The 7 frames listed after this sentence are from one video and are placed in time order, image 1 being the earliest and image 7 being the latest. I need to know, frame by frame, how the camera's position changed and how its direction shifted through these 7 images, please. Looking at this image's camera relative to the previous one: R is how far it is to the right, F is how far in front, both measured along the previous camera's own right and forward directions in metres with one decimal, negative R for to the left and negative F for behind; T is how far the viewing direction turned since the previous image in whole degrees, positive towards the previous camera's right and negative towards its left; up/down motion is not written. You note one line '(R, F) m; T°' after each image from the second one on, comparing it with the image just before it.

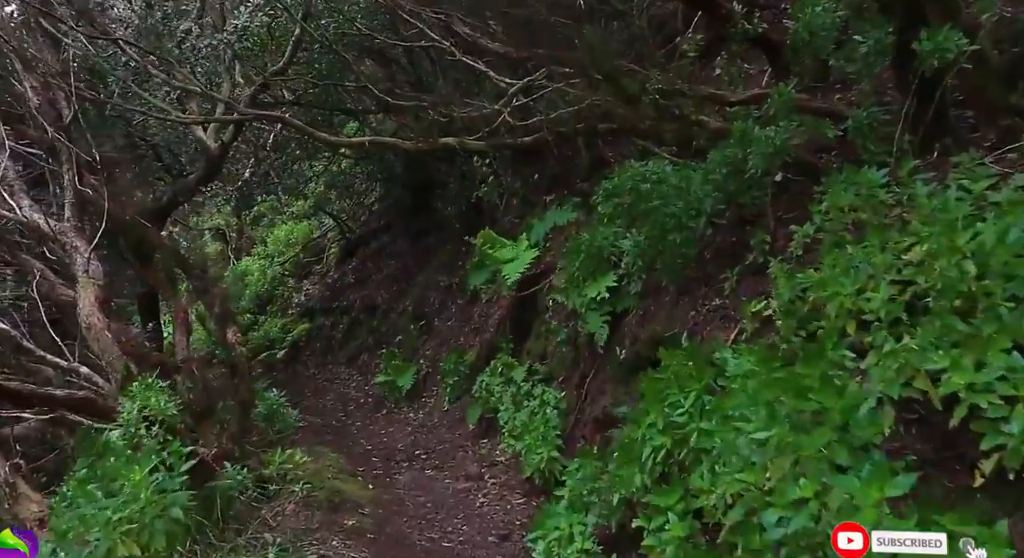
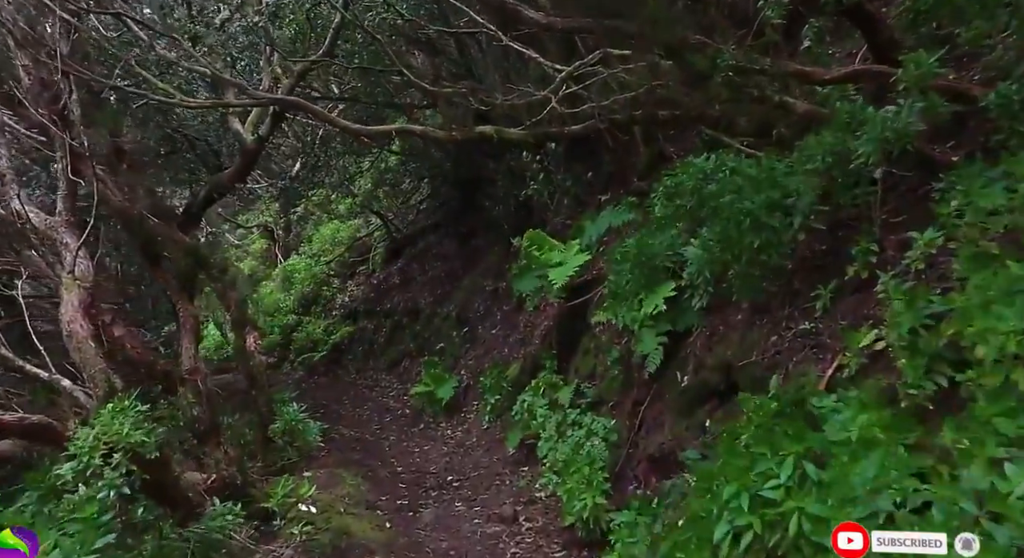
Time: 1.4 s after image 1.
(+0.1, +0.9) m; -4°
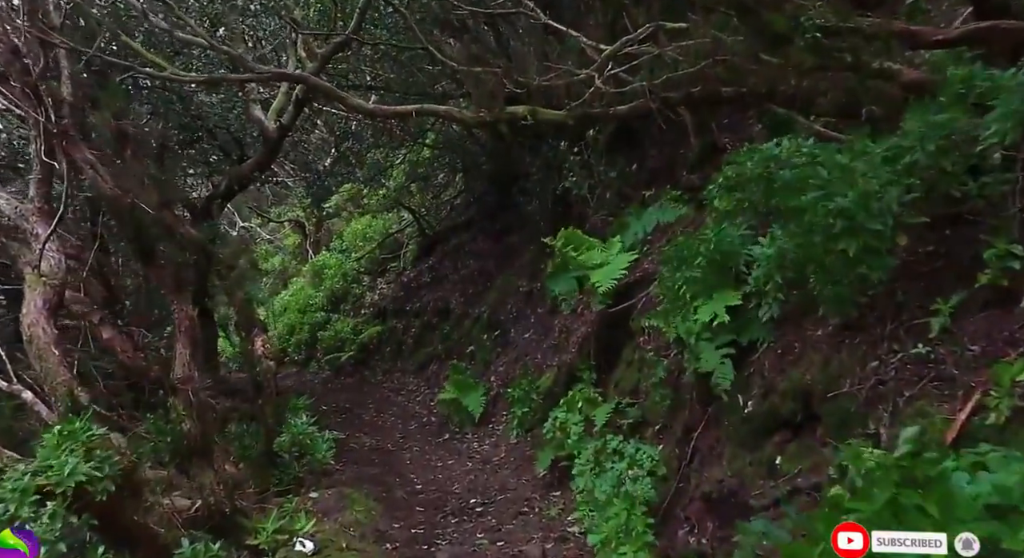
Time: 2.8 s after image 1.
(0.0, +0.8) m; -3°
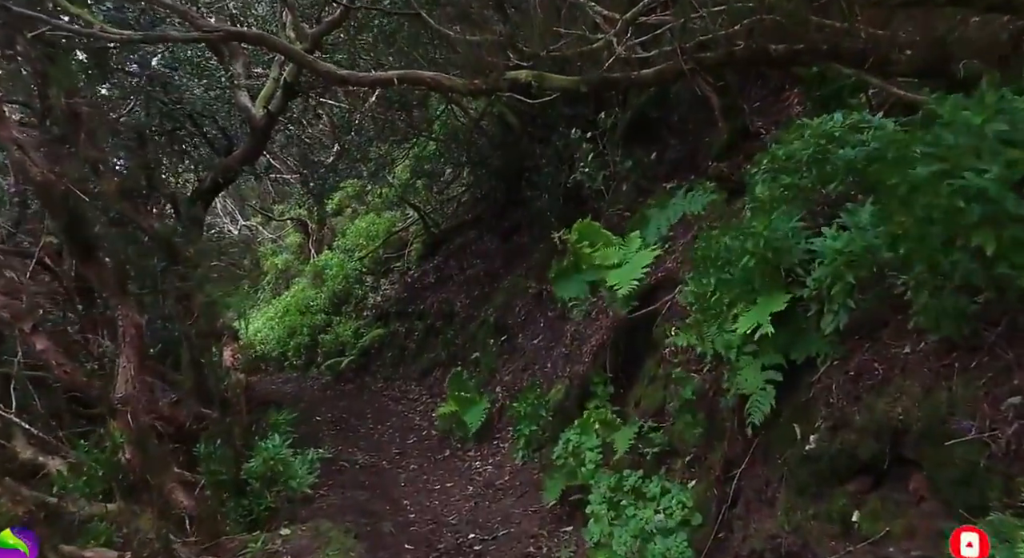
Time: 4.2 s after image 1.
(+0.1, +0.9) m; -1°
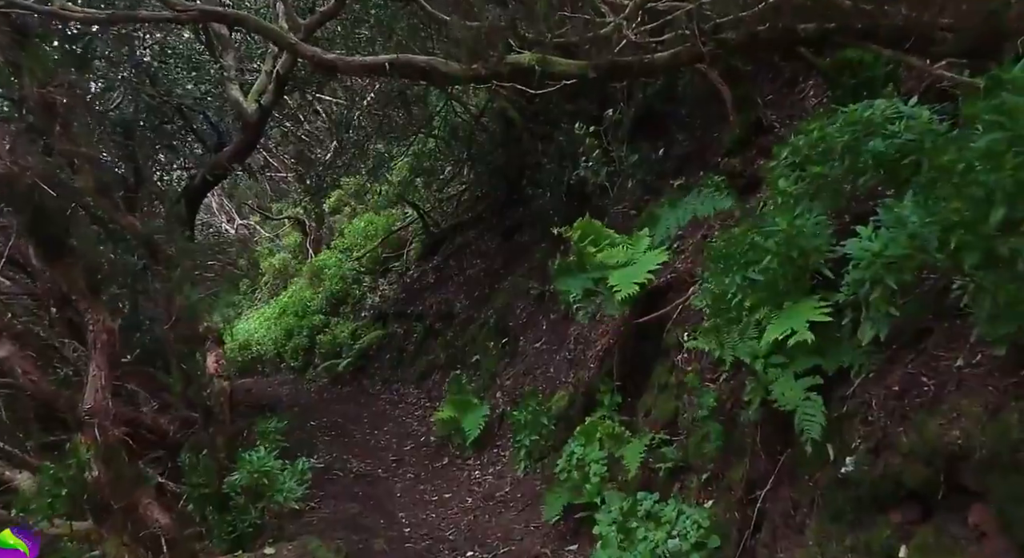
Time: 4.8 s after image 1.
(0.0, +0.4) m; 0°
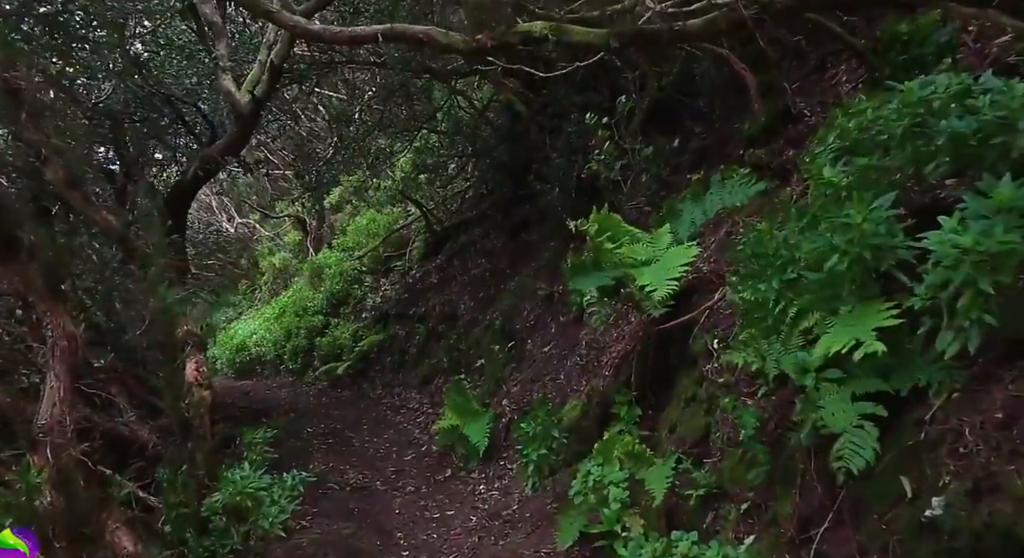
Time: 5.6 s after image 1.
(0.0, +0.5) m; 0°
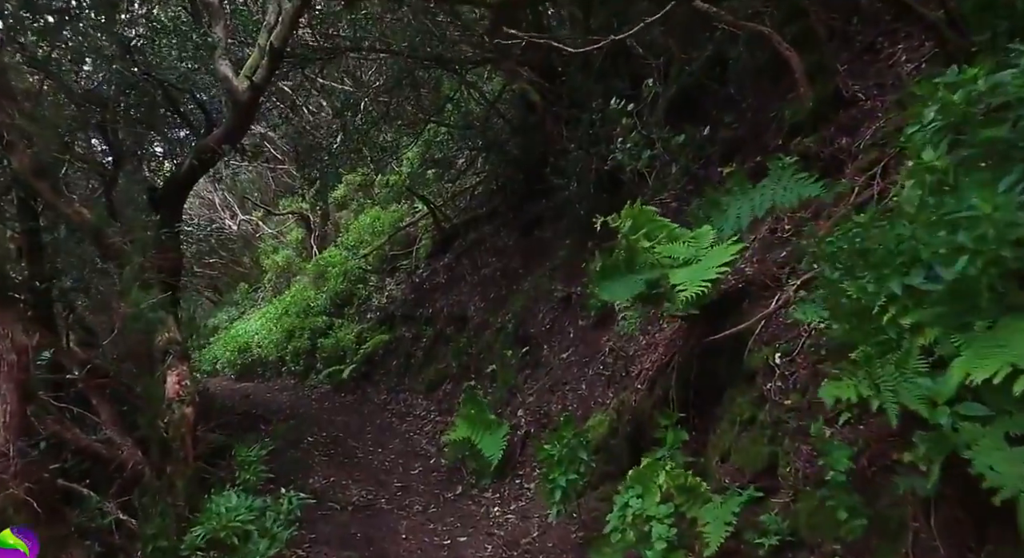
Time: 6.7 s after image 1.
(-0.1, +0.7) m; 0°
